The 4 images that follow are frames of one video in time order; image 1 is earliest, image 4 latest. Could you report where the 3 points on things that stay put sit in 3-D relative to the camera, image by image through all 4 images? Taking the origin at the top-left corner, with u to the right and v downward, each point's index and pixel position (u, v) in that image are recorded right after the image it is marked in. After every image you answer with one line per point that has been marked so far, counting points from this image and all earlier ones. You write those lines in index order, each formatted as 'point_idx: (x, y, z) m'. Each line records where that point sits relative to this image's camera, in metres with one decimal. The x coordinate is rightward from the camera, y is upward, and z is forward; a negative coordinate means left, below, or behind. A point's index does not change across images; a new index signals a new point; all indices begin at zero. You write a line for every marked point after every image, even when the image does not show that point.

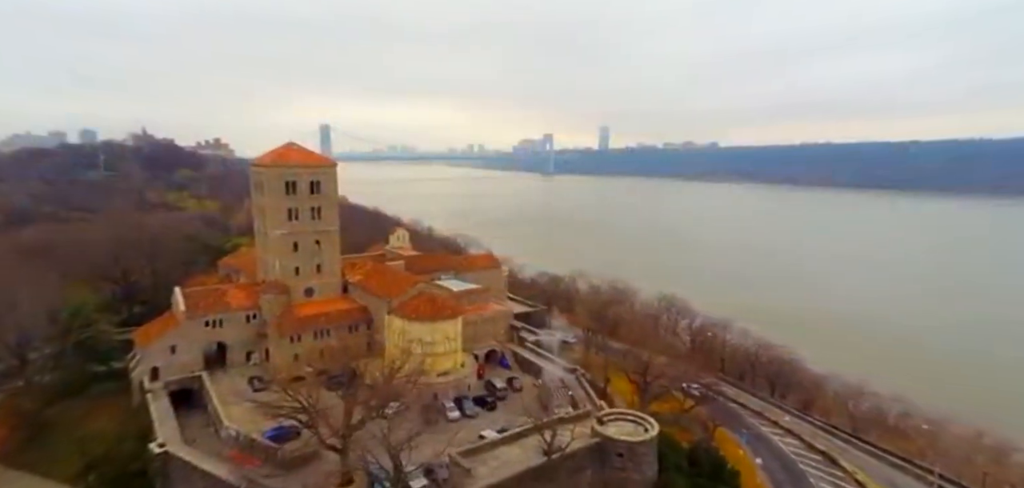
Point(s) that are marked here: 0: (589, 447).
0: (+2.4, -6.2, +16.0) m
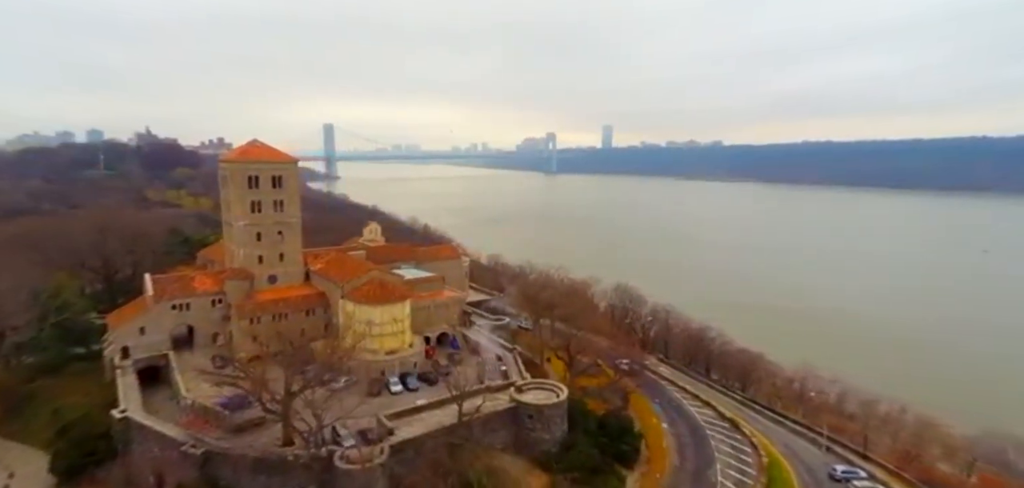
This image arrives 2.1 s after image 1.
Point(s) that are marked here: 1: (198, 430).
0: (-0.2, -5.7, +17.8) m
1: (-10.5, -6.3, +17.6) m
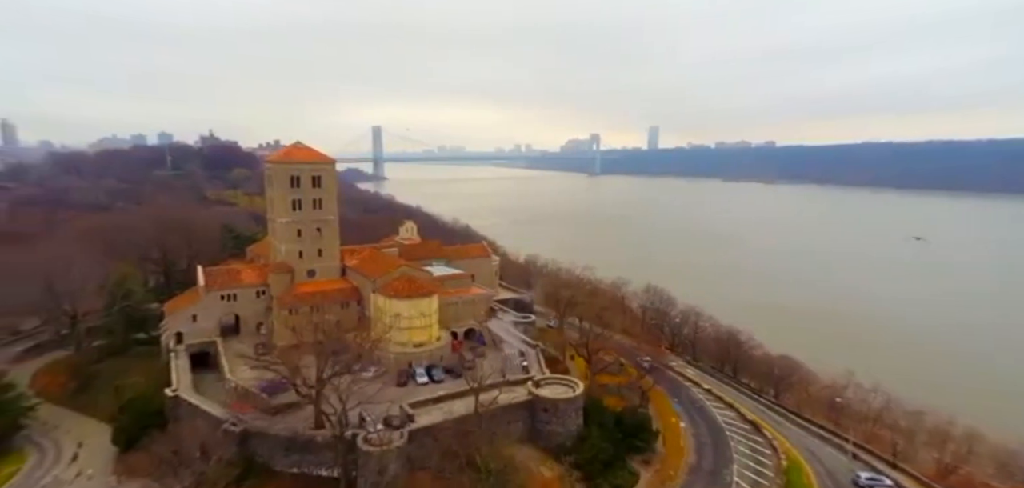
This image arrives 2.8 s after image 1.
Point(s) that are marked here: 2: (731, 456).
0: (+0.3, -5.6, +18.4) m
1: (-9.9, -6.1, +19.1) m
2: (+8.2, -7.9, +19.5) m
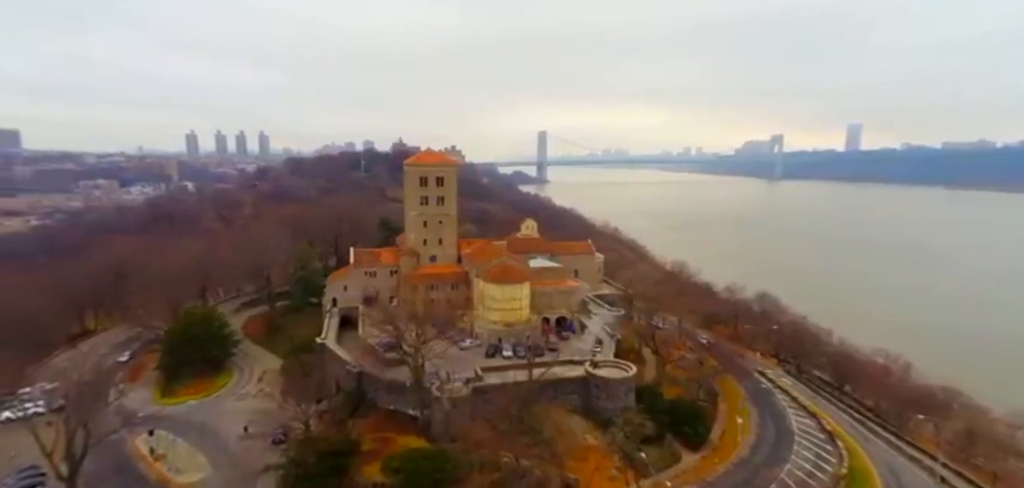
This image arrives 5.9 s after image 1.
0: (+2.5, -5.4, +20.8) m
1: (-7.1, -5.4, +24.5) m
2: (+10.3, -8.0, +19.5) m
